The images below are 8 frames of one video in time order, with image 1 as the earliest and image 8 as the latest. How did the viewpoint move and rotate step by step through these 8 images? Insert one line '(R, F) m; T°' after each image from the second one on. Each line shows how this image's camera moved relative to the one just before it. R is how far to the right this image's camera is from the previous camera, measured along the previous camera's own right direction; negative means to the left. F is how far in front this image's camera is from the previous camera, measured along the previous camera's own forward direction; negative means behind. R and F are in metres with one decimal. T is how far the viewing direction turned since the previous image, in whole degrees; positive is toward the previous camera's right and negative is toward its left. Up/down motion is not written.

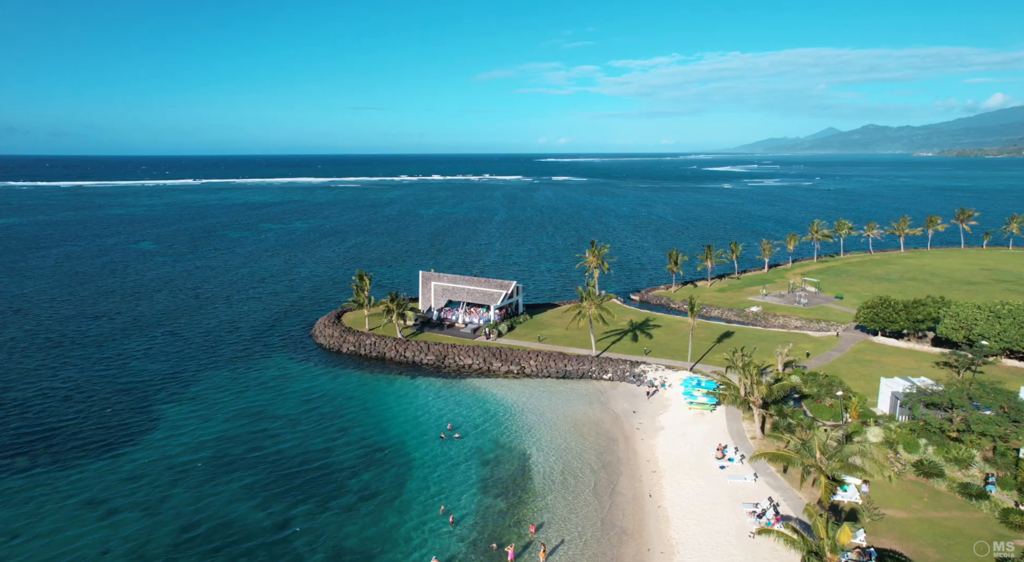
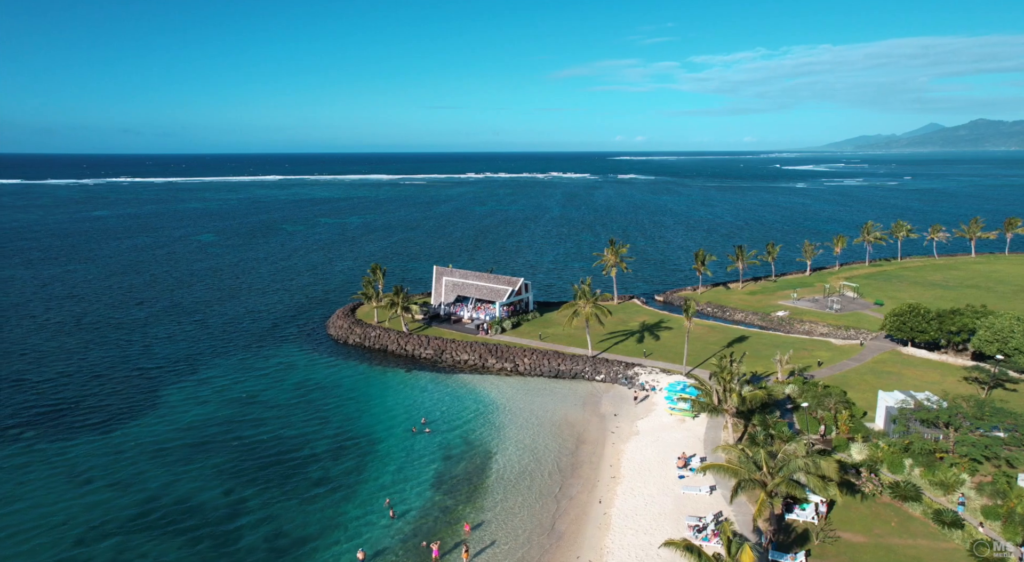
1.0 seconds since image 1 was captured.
(+8.2, +0.9) m; -7°
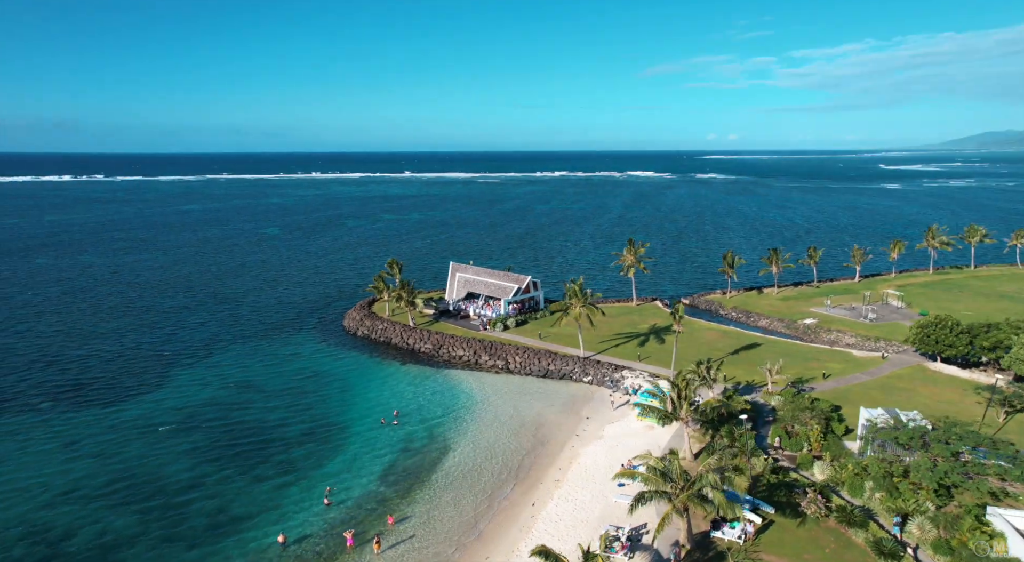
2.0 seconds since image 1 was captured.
(+9.8, +0.9) m; -8°
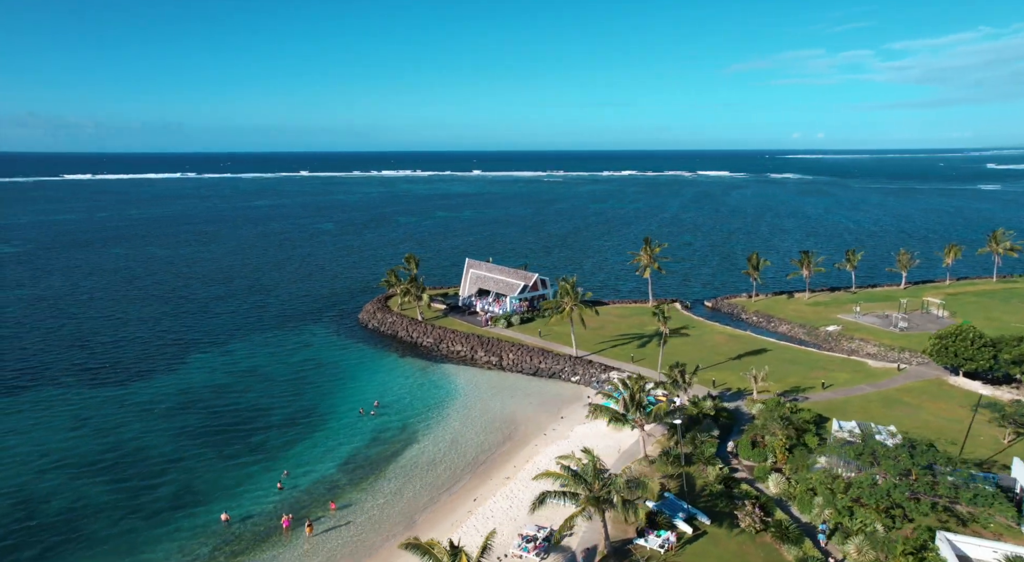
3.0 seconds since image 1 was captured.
(+8.6, +0.7) m; -8°
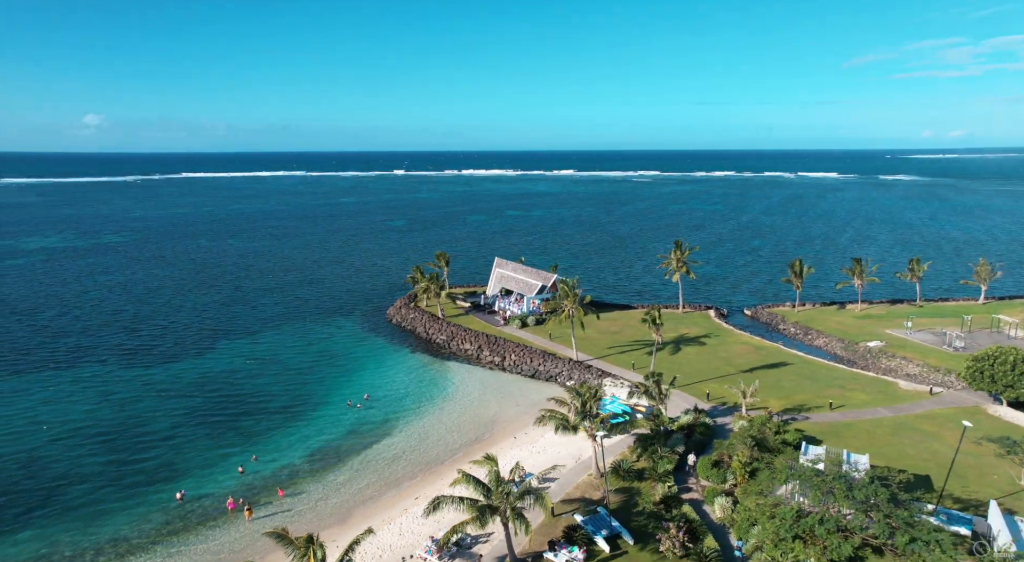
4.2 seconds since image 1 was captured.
(+9.9, +1.7) m; -10°
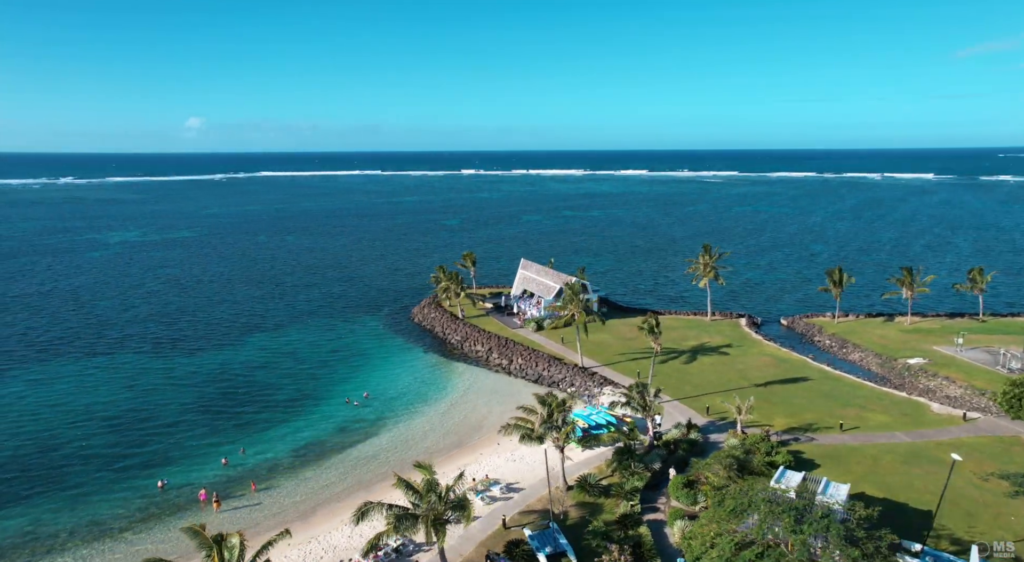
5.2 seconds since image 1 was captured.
(+6.8, +1.8) m; -7°
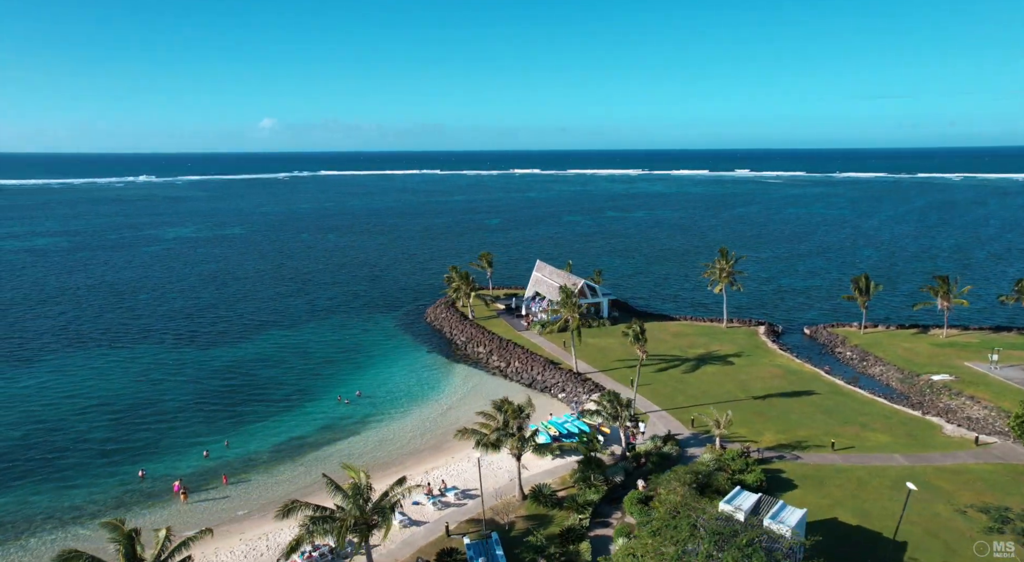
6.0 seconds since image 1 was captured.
(+6.3, +1.4) m; -6°
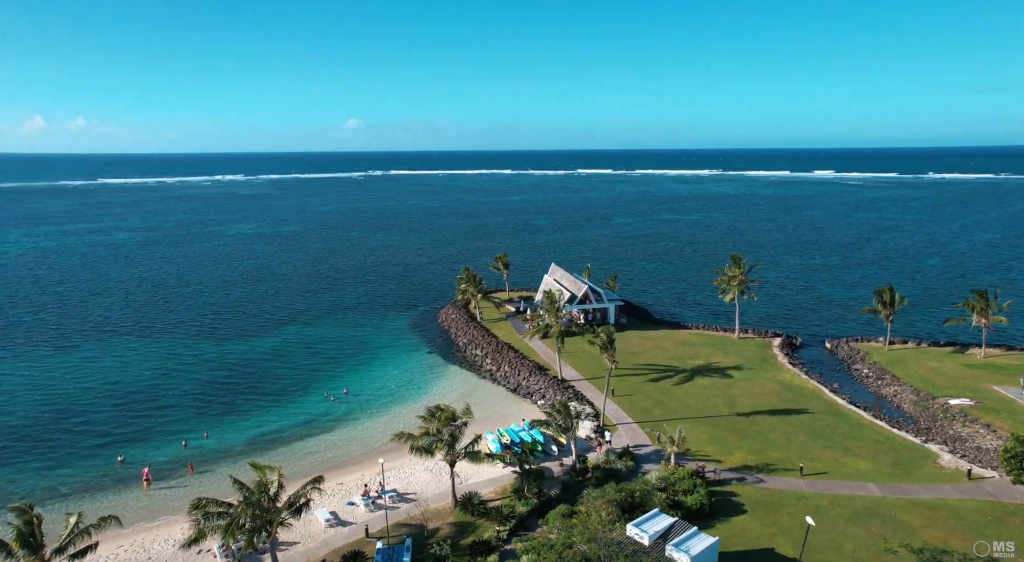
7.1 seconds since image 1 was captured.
(+8.2, +1.6) m; -8°
